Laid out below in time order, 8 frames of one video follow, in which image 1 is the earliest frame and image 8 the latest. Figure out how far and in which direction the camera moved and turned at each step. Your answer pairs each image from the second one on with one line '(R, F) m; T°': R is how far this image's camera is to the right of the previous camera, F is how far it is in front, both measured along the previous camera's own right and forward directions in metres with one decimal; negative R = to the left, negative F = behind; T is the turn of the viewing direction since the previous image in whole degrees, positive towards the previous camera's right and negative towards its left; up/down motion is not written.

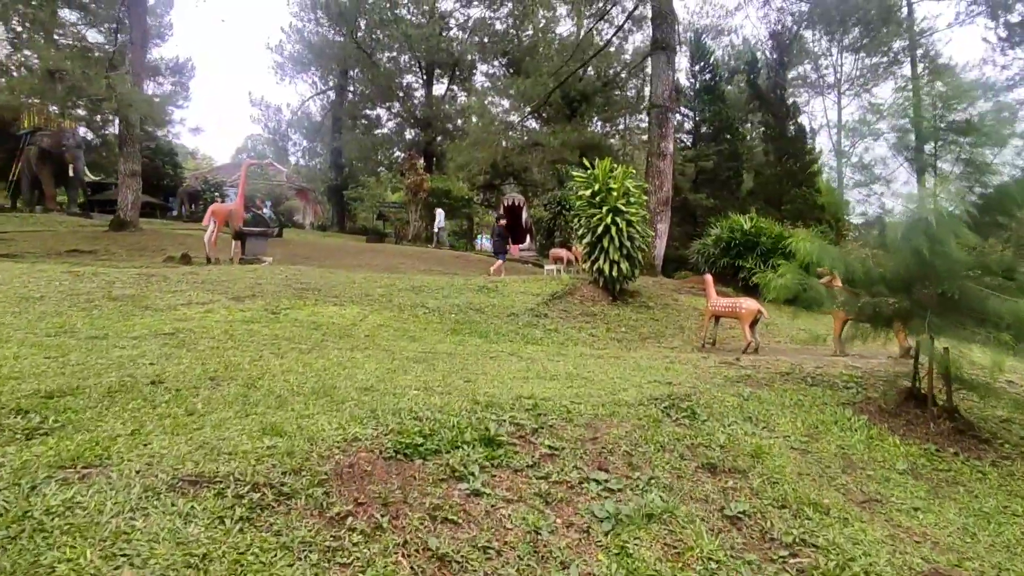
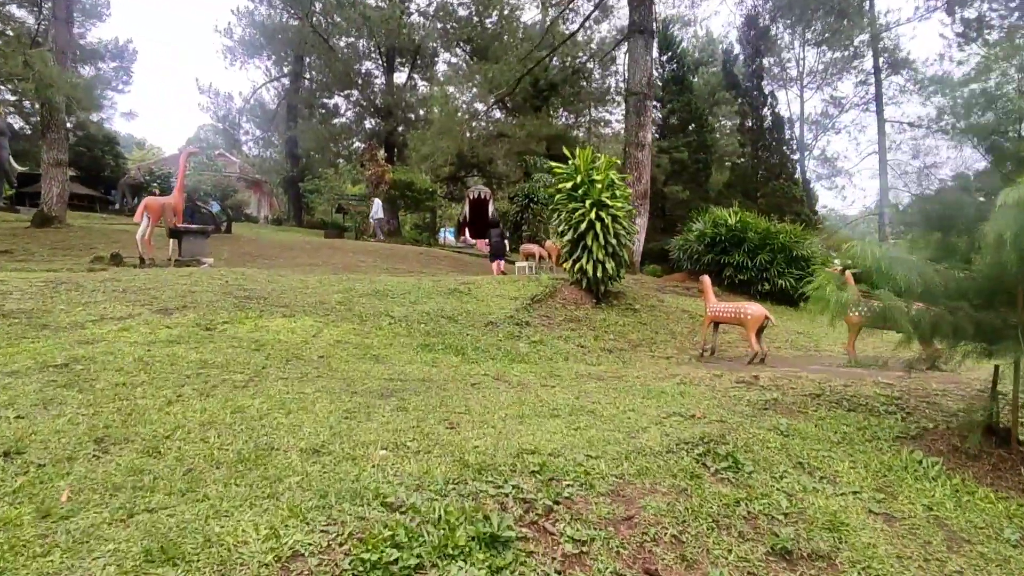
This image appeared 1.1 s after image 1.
(-0.1, +0.8) m; +3°
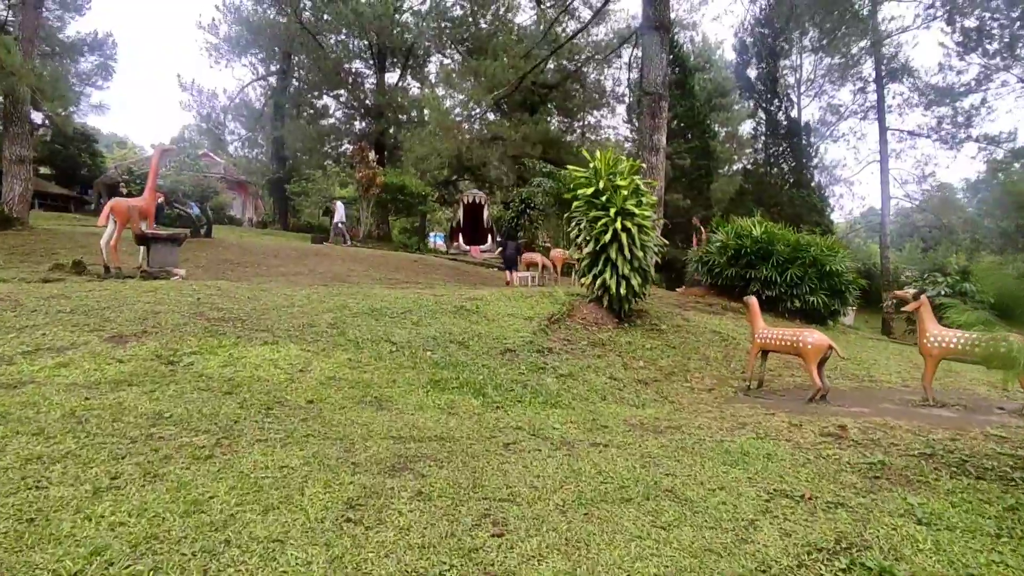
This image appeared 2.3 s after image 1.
(-0.3, +0.8) m; +1°
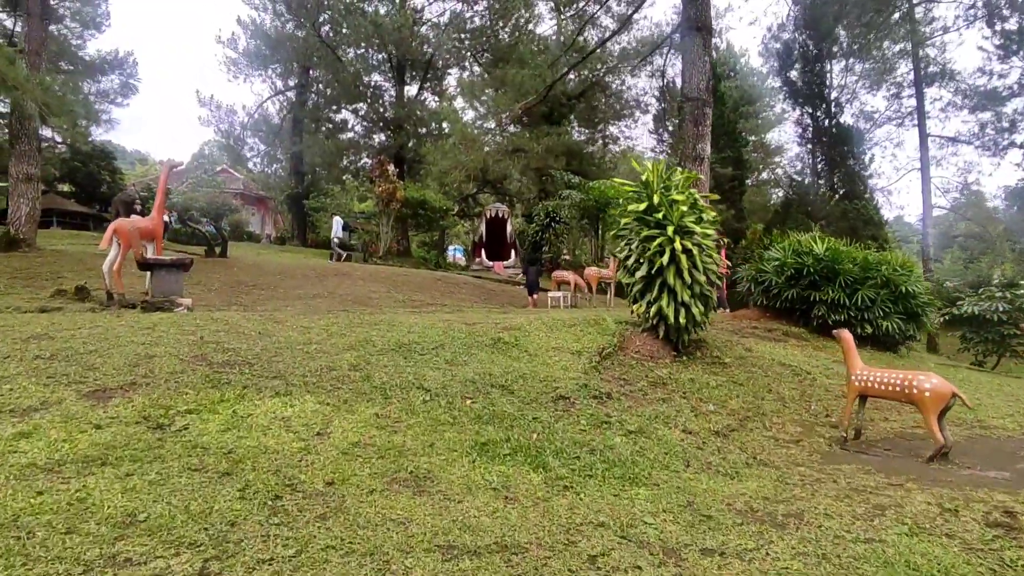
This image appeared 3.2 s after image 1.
(-0.3, +0.8) m; -2°
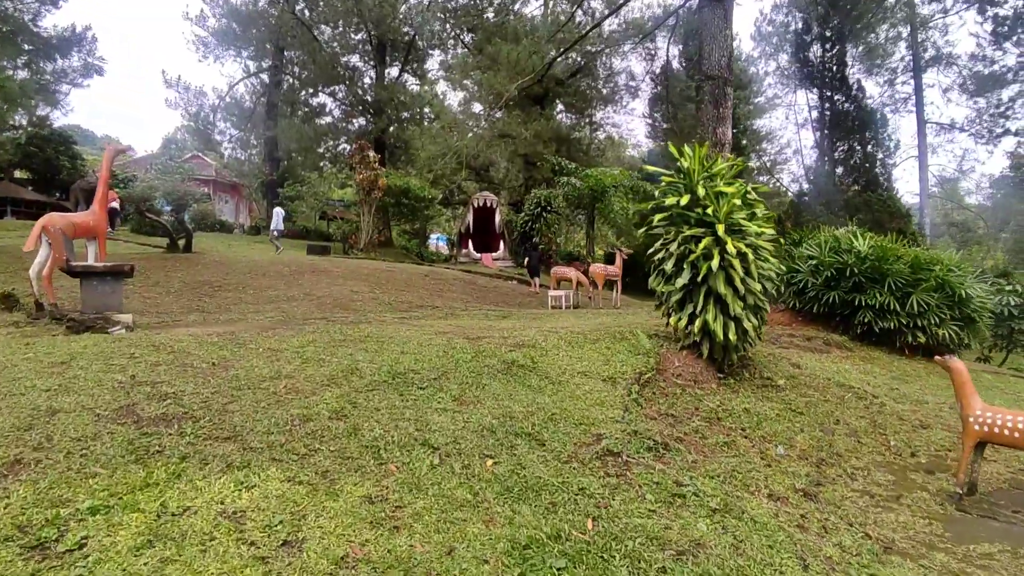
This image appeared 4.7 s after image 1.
(-0.3, +1.0) m; +2°
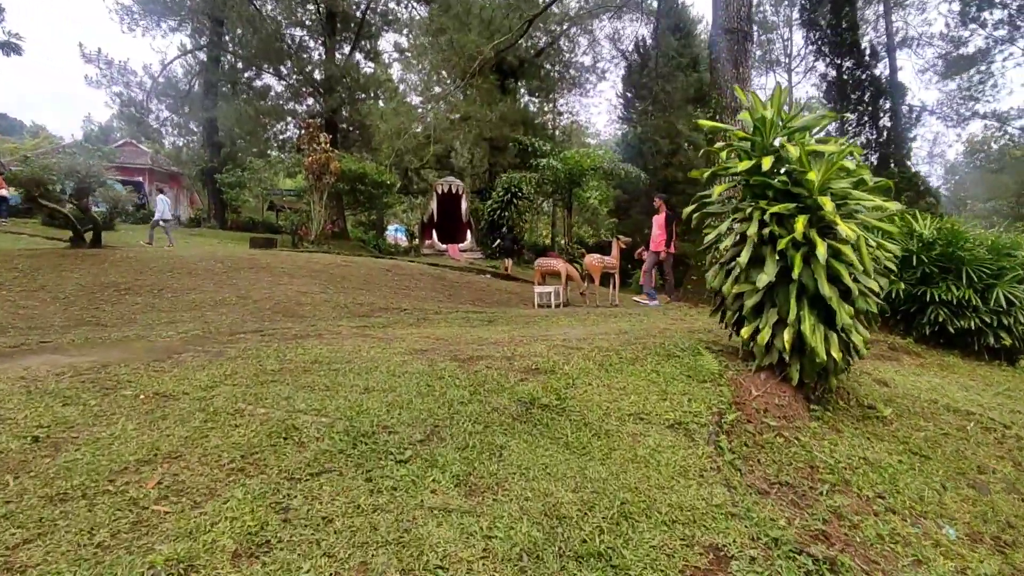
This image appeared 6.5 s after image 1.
(-0.3, +1.6) m; +4°
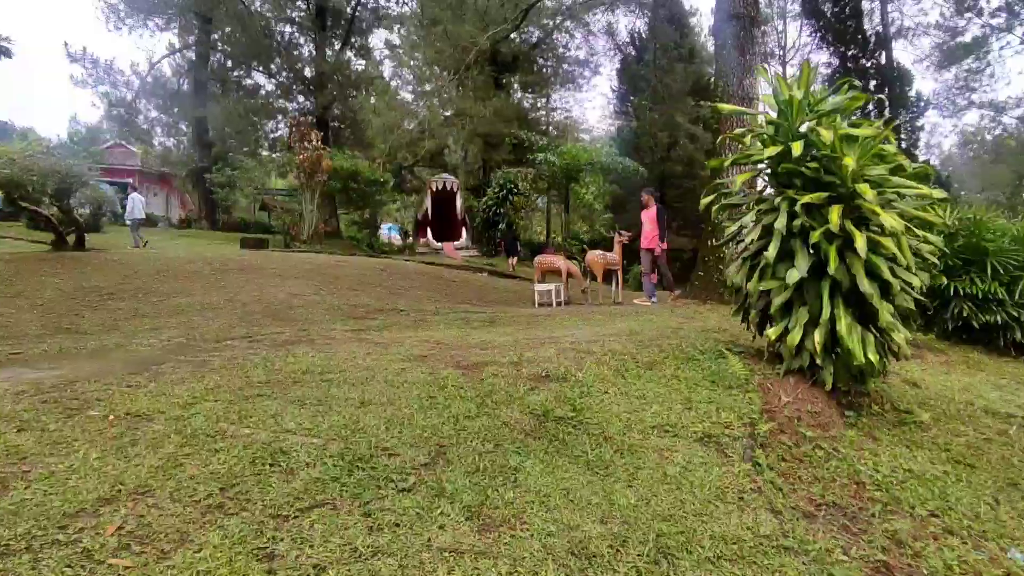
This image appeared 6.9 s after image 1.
(-0.1, +0.3) m; 0°
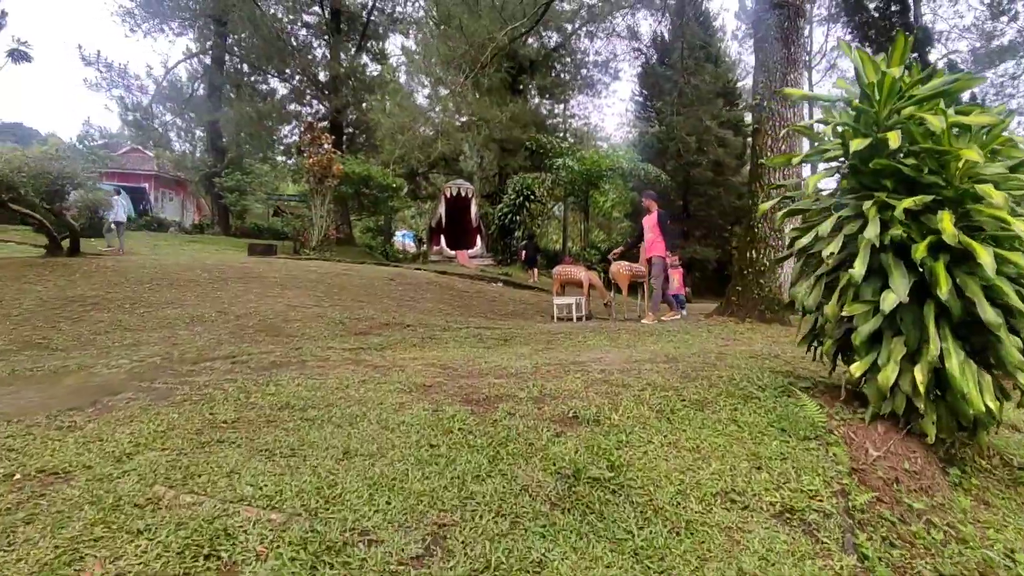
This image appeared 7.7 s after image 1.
(0.0, +0.6) m; -1°
